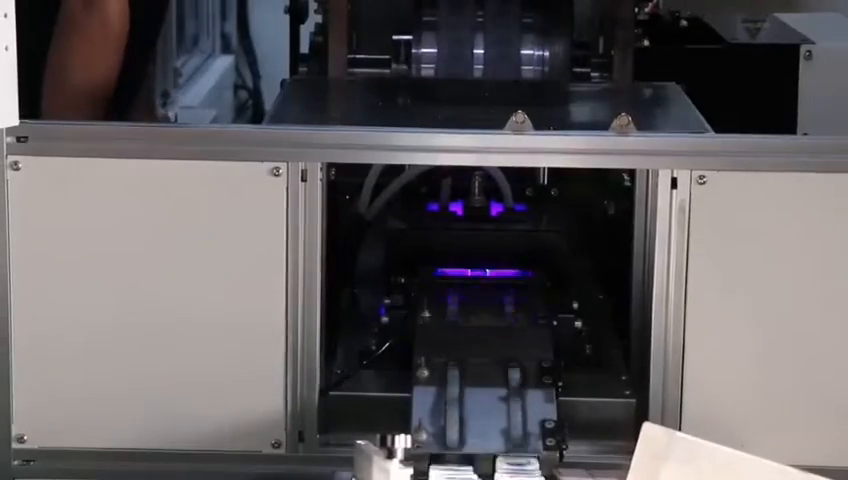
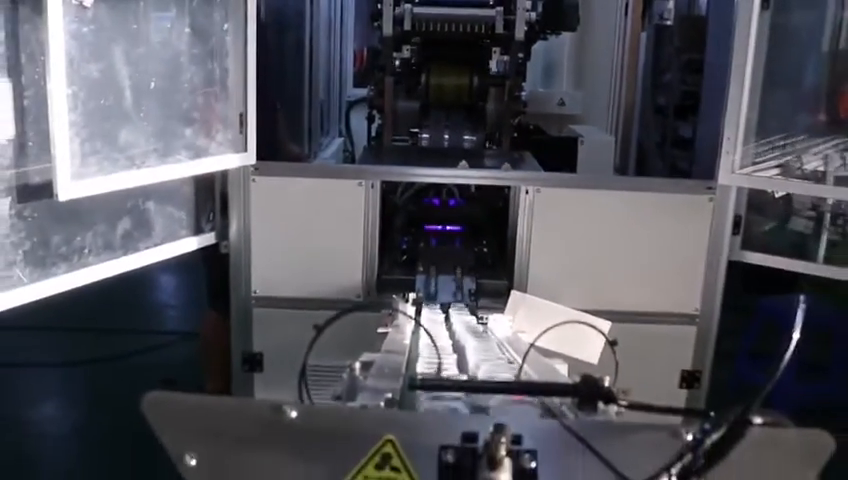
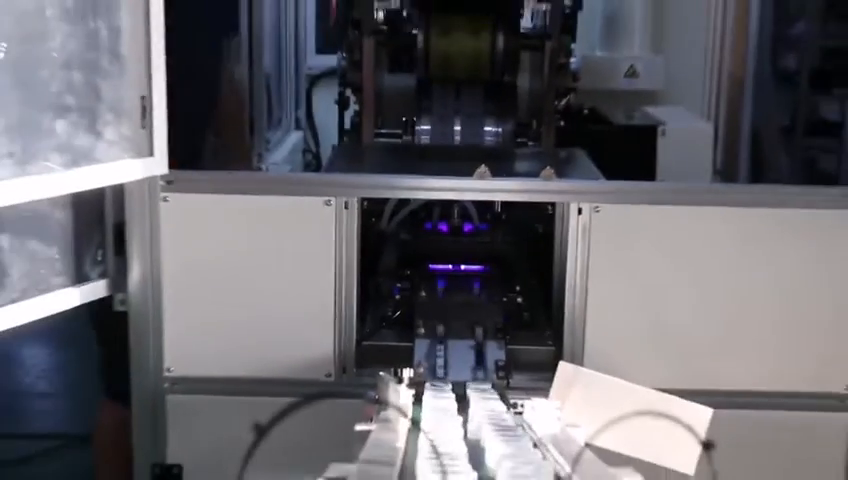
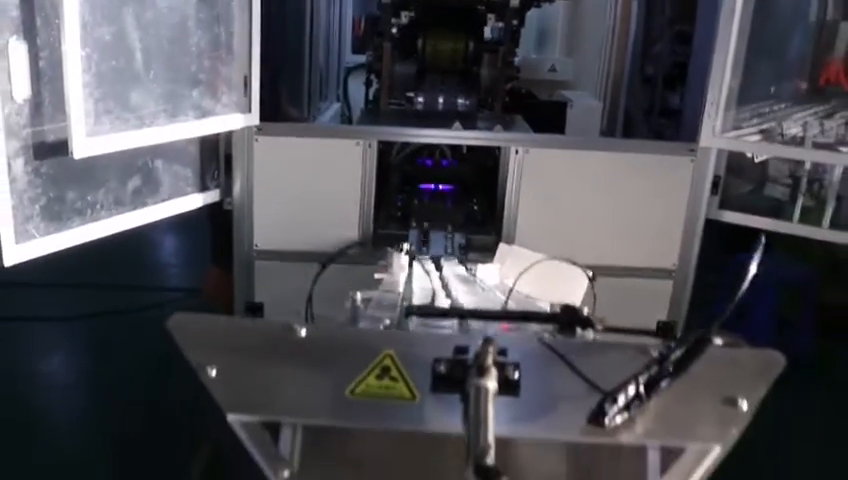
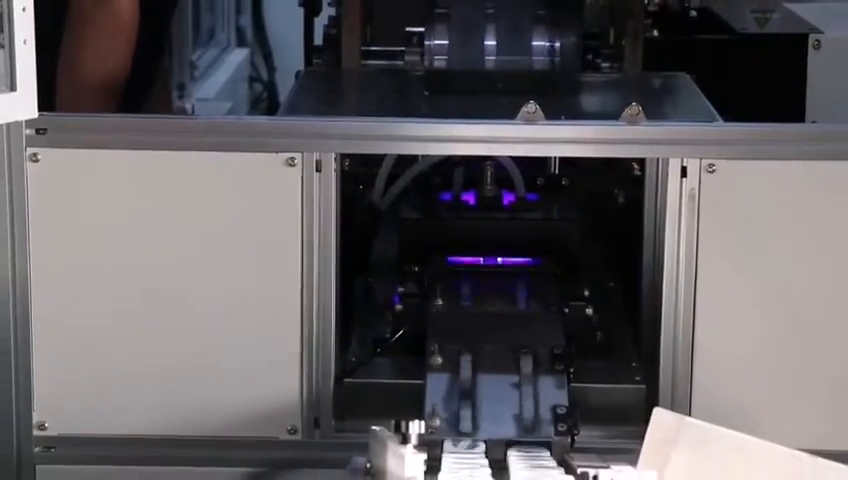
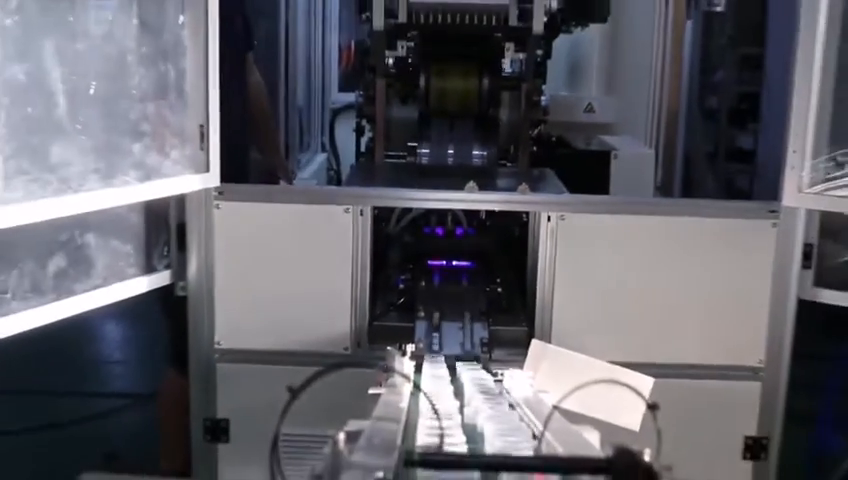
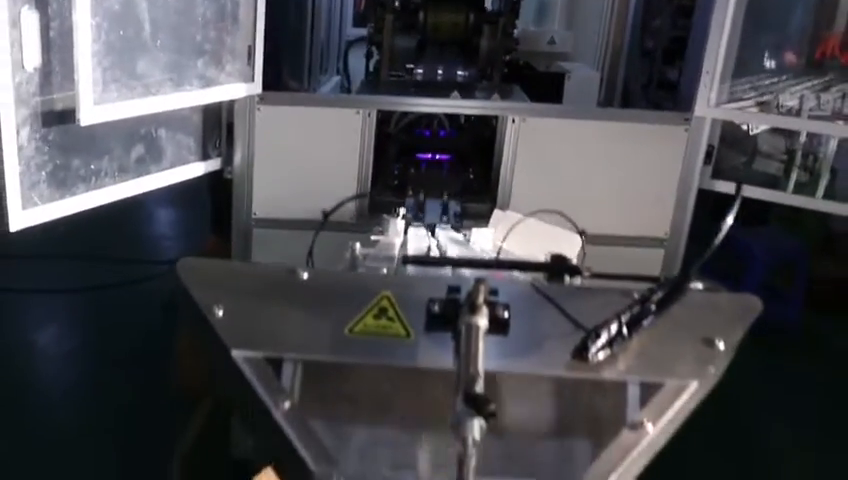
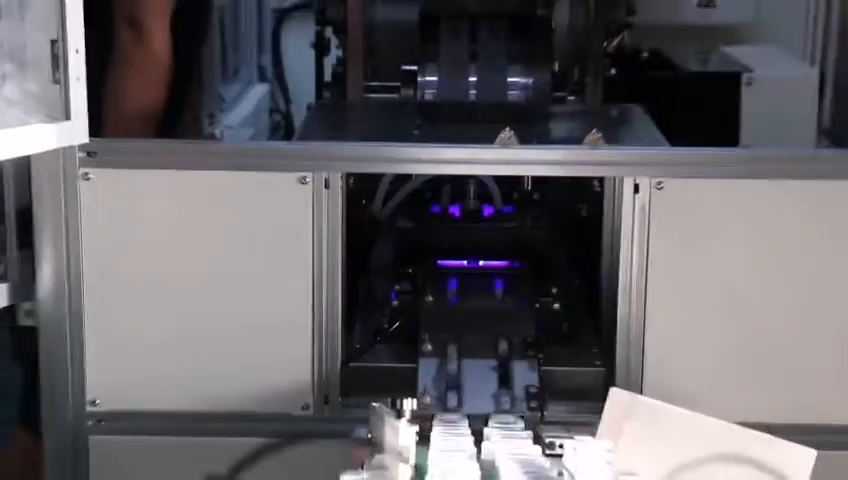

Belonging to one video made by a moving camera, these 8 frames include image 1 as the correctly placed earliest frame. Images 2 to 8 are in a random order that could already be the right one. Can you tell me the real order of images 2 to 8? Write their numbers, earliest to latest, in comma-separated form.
5, 8, 3, 6, 2, 4, 7
